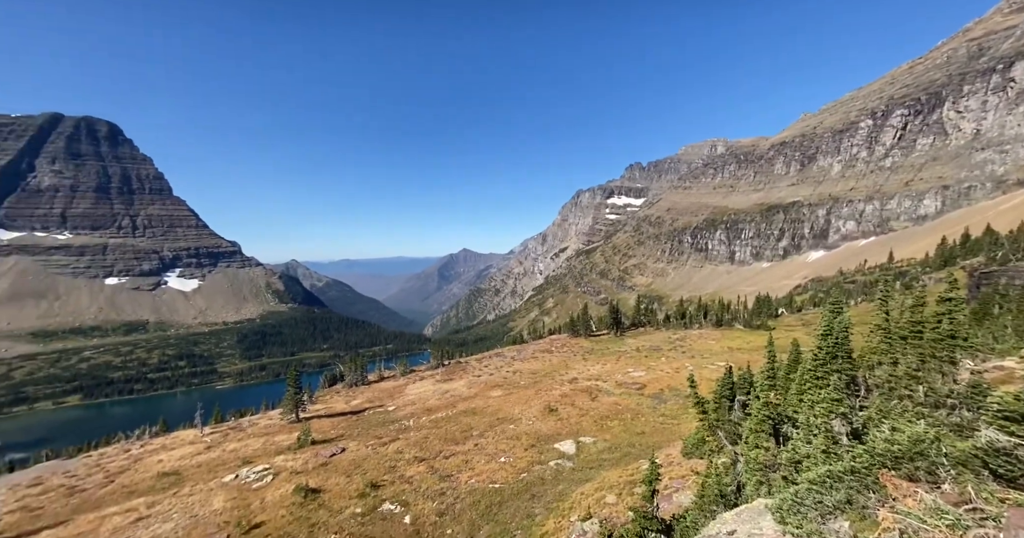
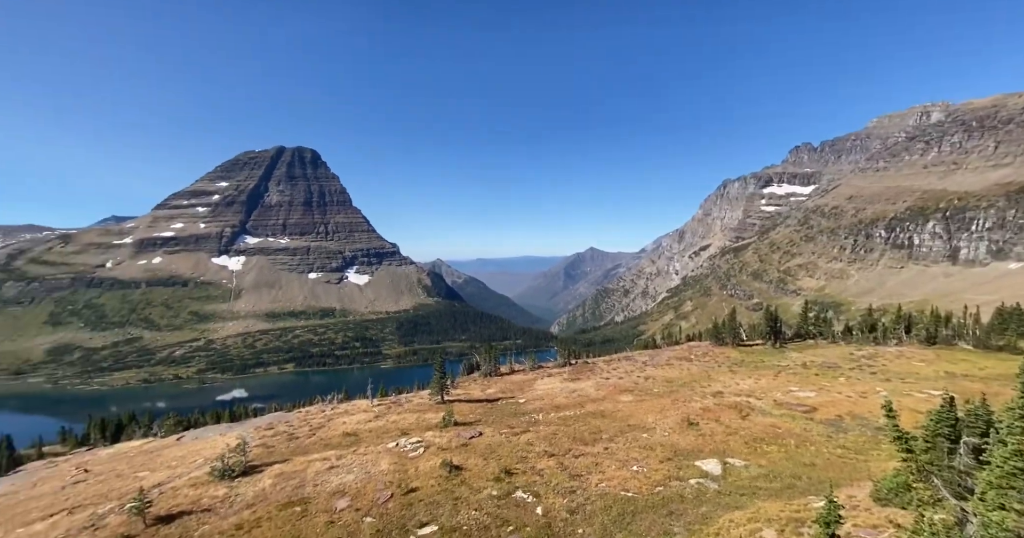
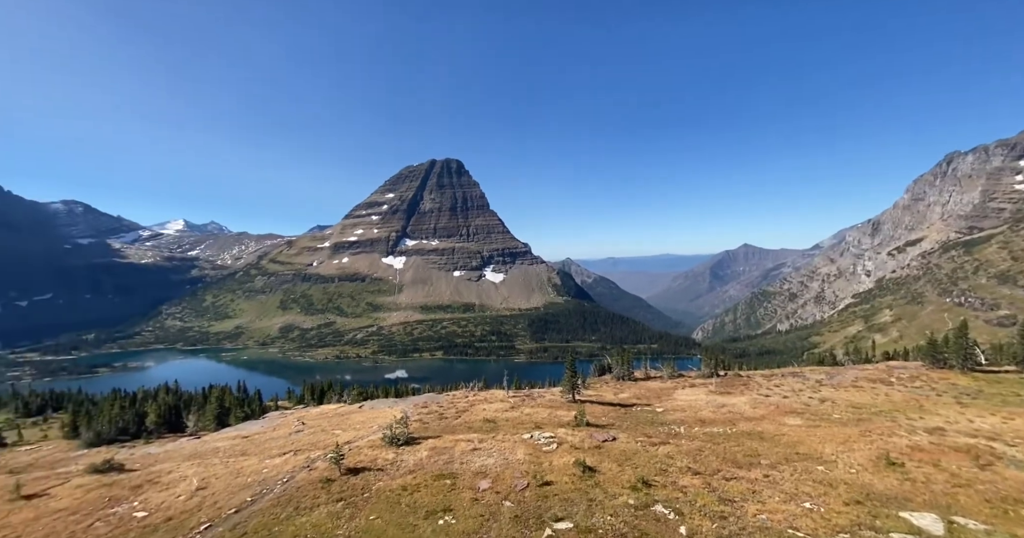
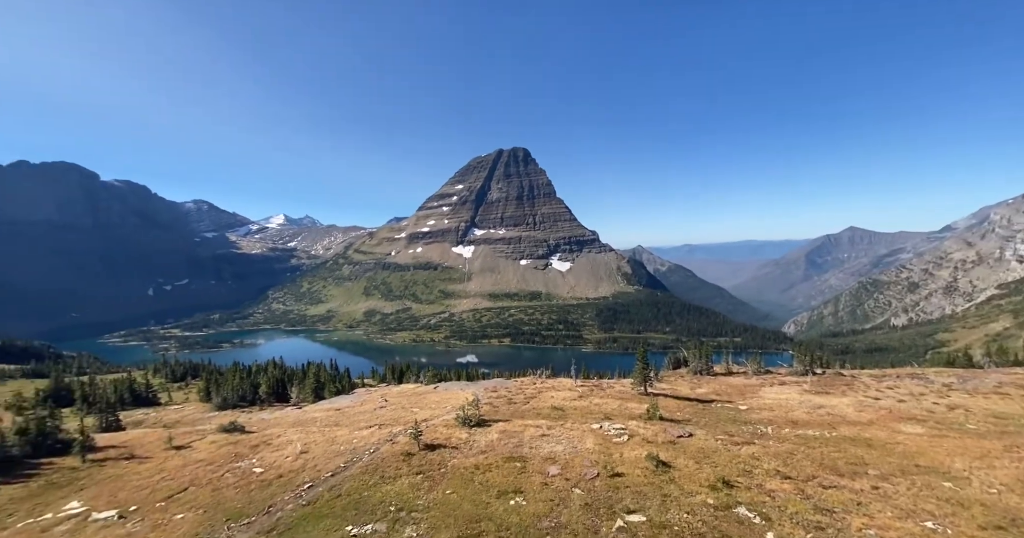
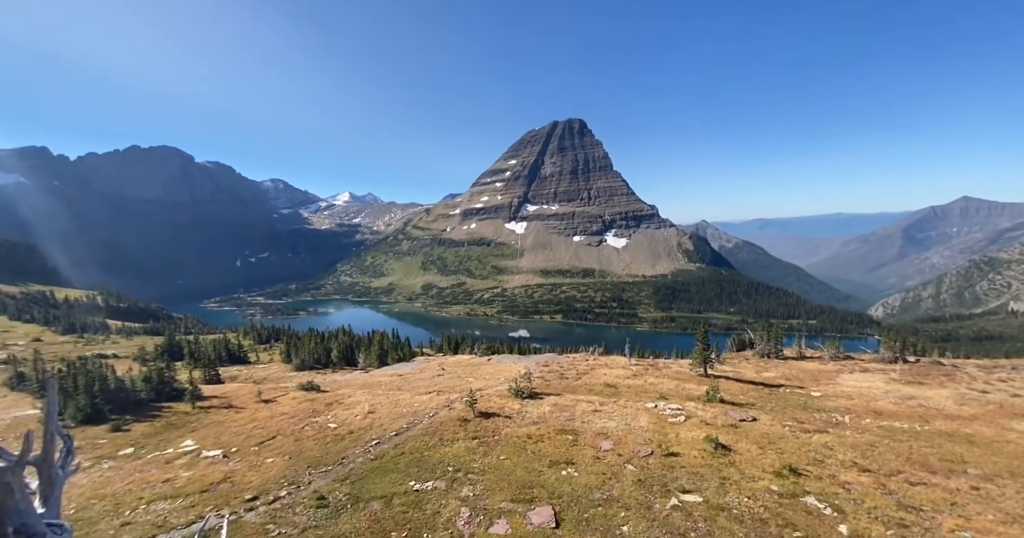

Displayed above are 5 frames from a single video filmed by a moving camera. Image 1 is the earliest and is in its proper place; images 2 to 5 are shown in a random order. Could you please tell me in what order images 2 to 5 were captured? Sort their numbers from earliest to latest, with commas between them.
2, 3, 4, 5
